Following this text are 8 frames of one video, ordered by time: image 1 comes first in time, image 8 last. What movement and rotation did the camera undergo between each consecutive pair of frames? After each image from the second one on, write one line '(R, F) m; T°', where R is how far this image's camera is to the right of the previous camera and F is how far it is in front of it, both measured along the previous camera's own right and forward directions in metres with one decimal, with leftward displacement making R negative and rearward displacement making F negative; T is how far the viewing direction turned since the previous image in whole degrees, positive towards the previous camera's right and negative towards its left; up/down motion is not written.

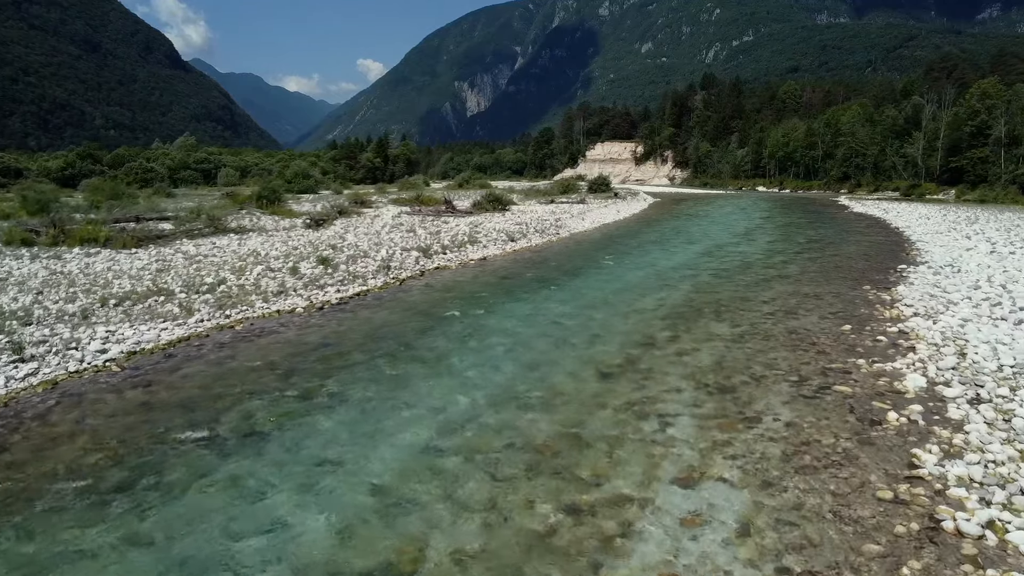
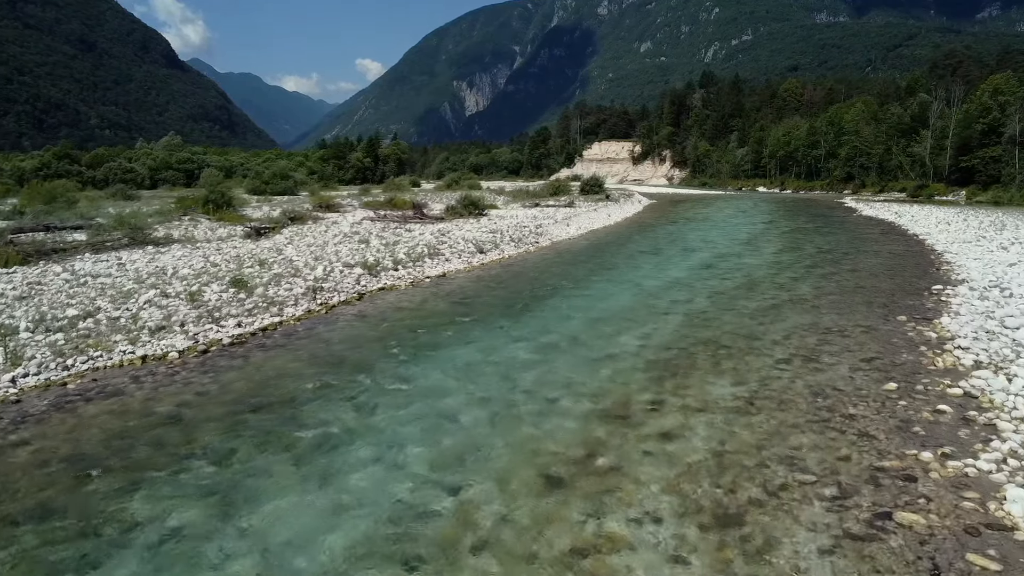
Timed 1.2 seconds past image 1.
(+0.8, +3.1) m; 0°
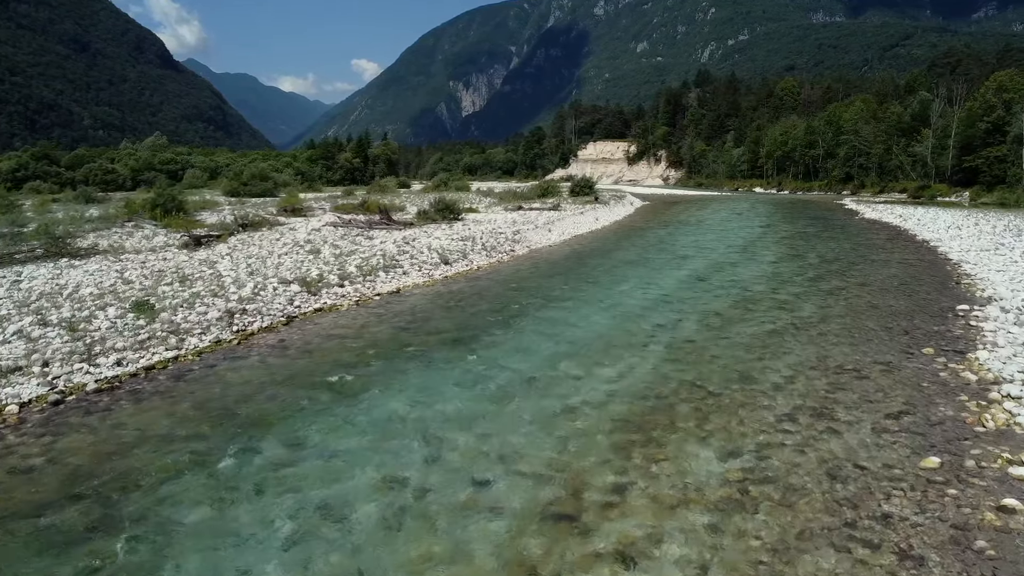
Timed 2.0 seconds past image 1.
(+0.7, +2.2) m; 0°
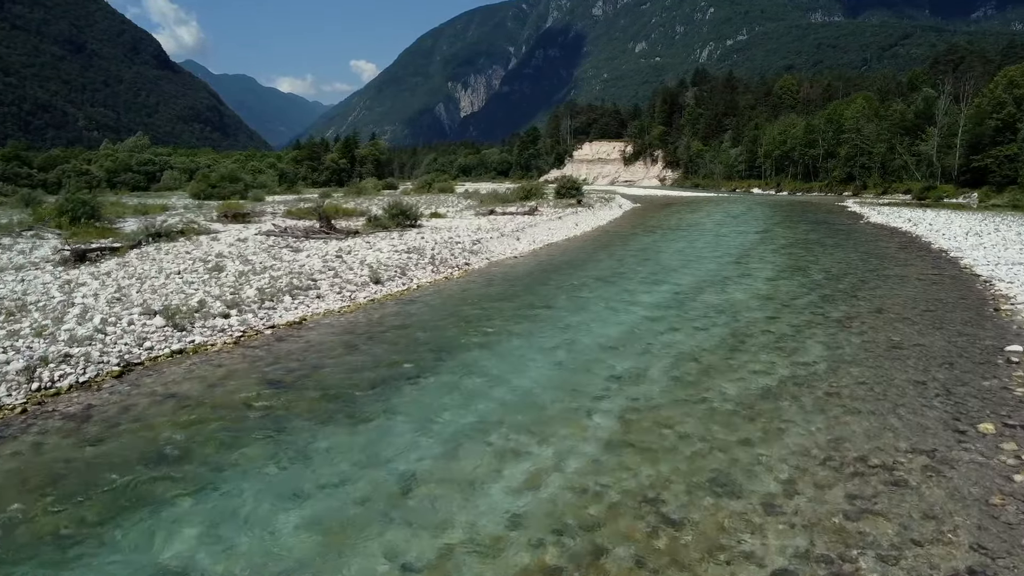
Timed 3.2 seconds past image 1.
(+1.1, +3.2) m; 0°
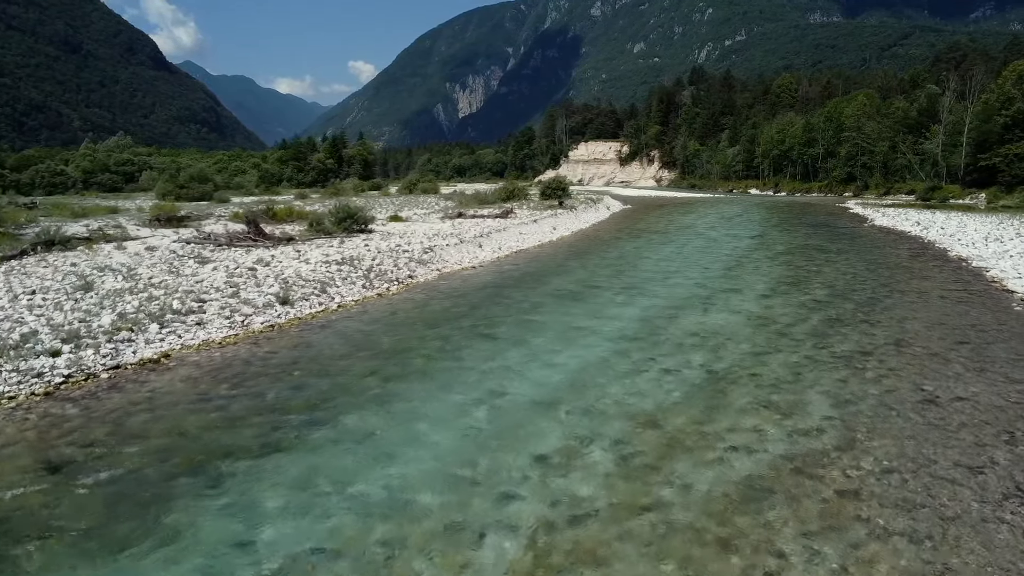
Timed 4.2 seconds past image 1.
(+1.0, +2.9) m; 0°
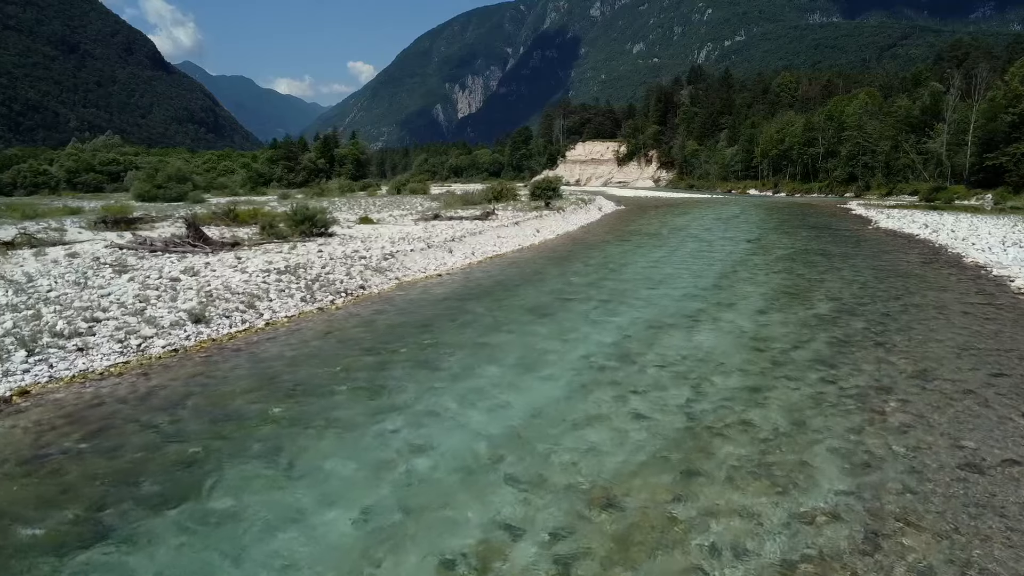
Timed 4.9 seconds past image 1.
(+0.7, +1.9) m; 0°
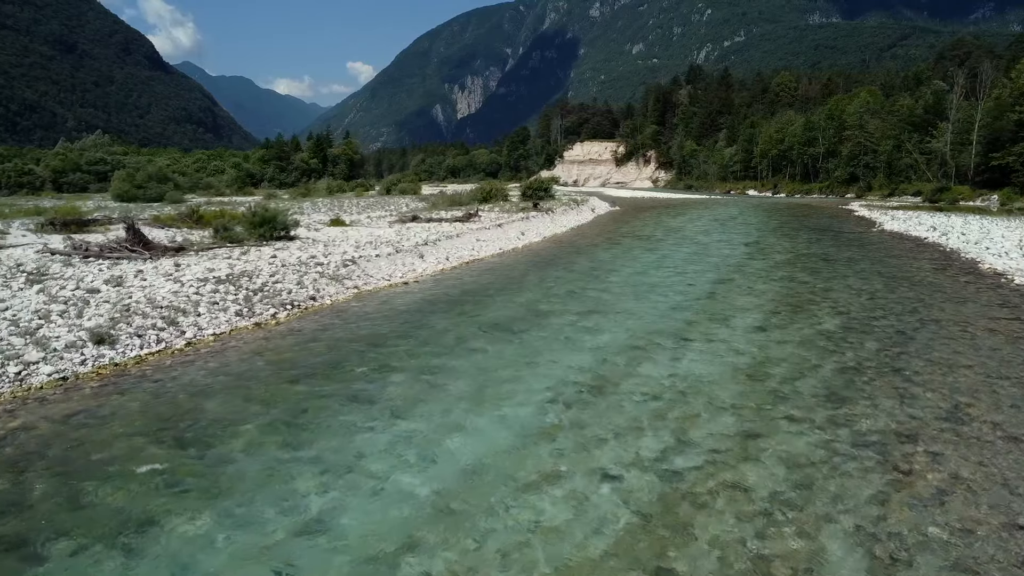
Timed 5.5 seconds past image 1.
(+0.5, +1.6) m; 0°
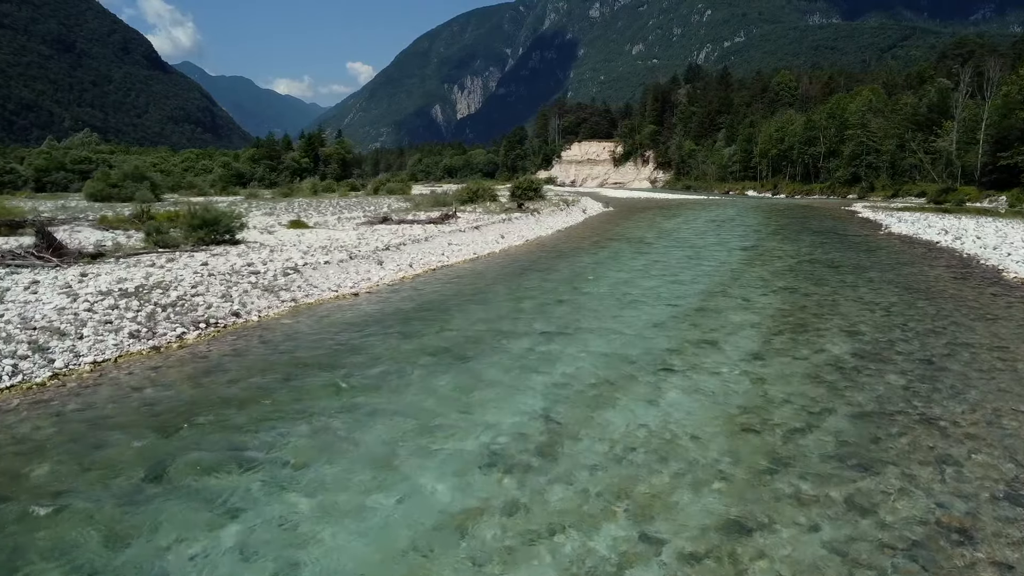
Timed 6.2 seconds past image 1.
(+0.6, +1.9) m; 0°
